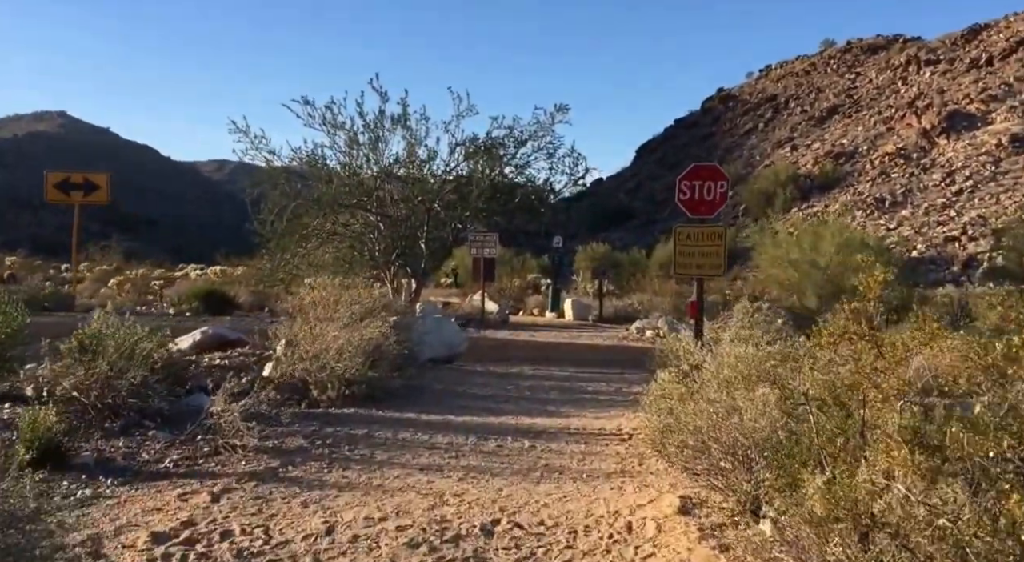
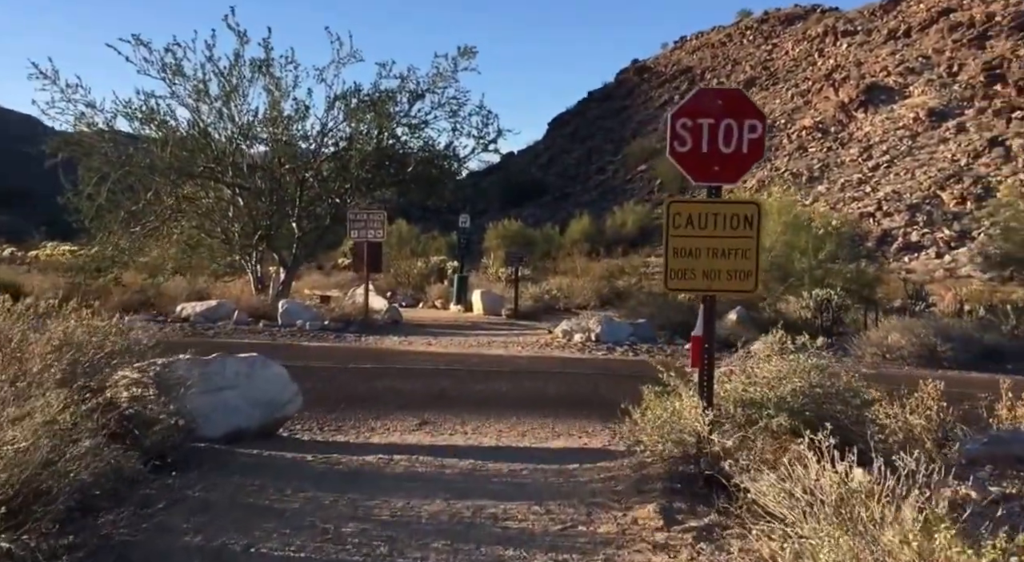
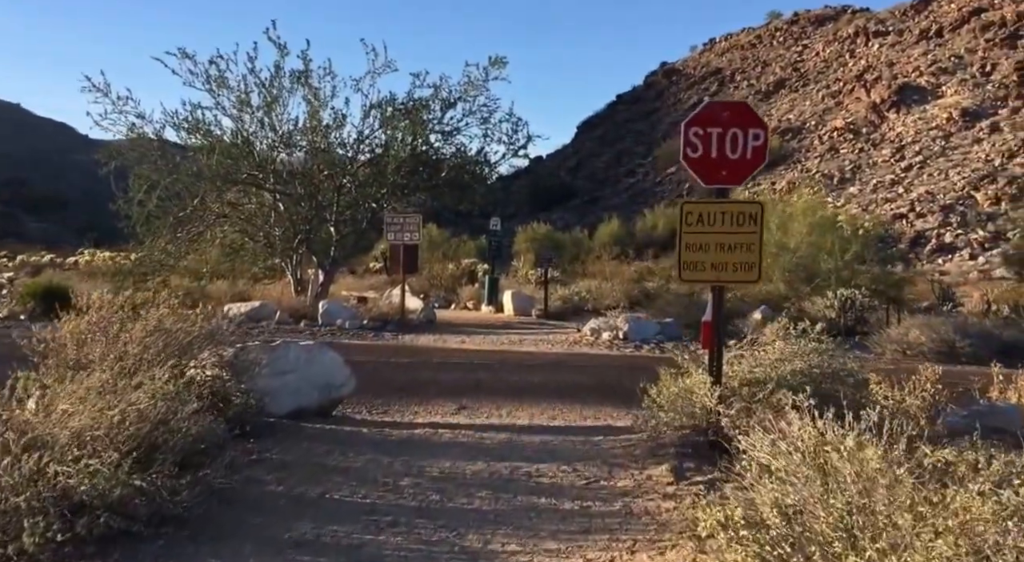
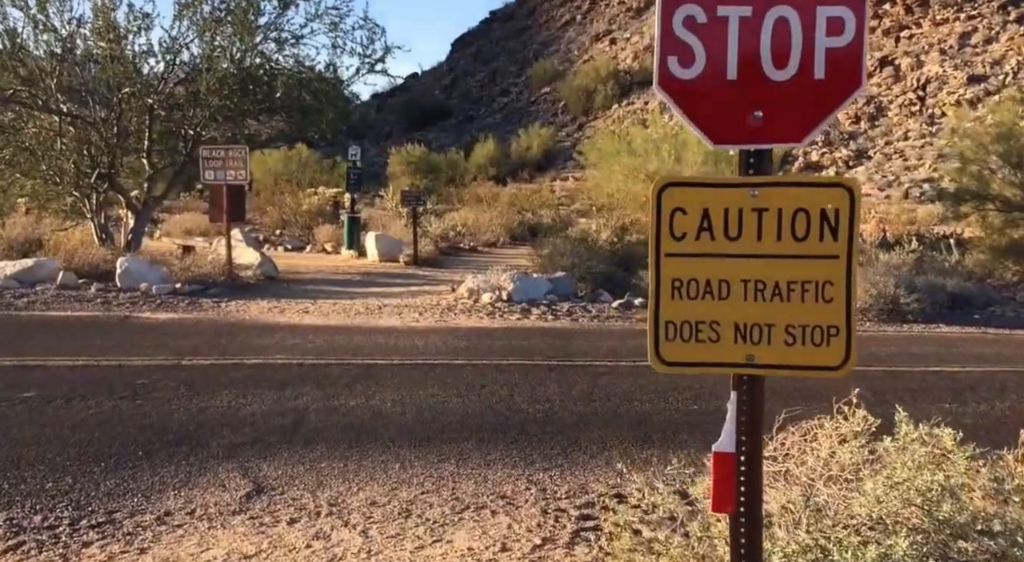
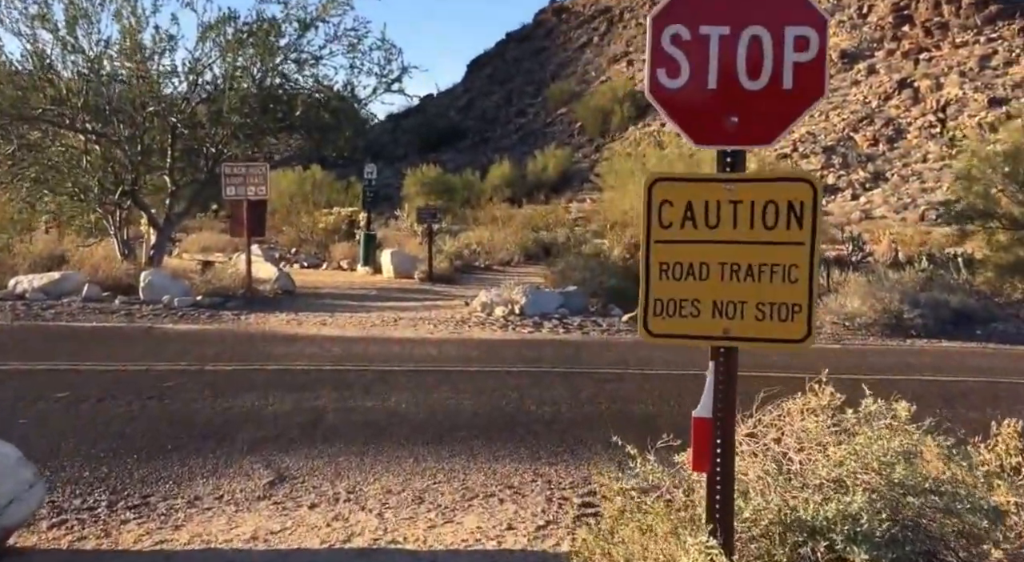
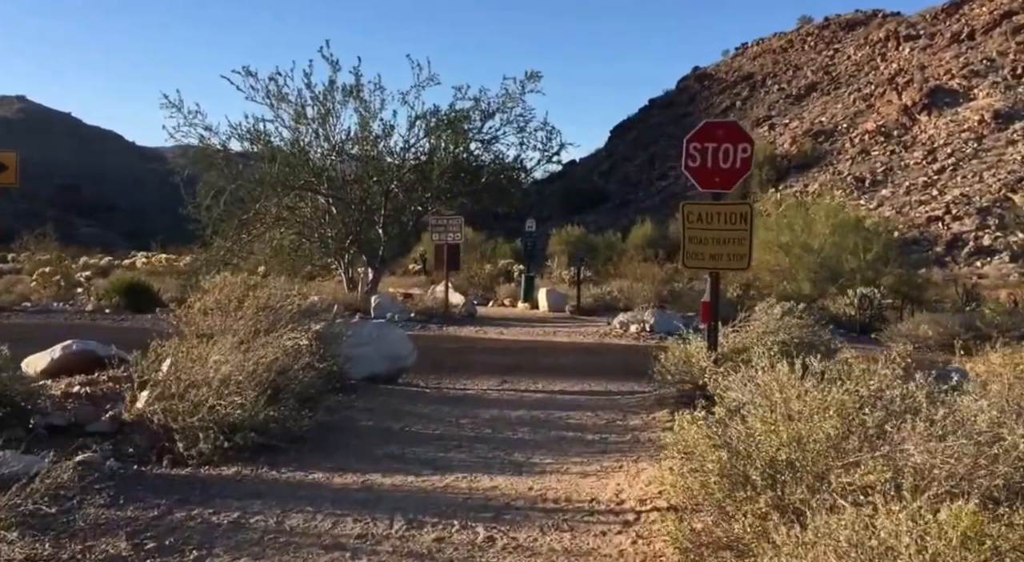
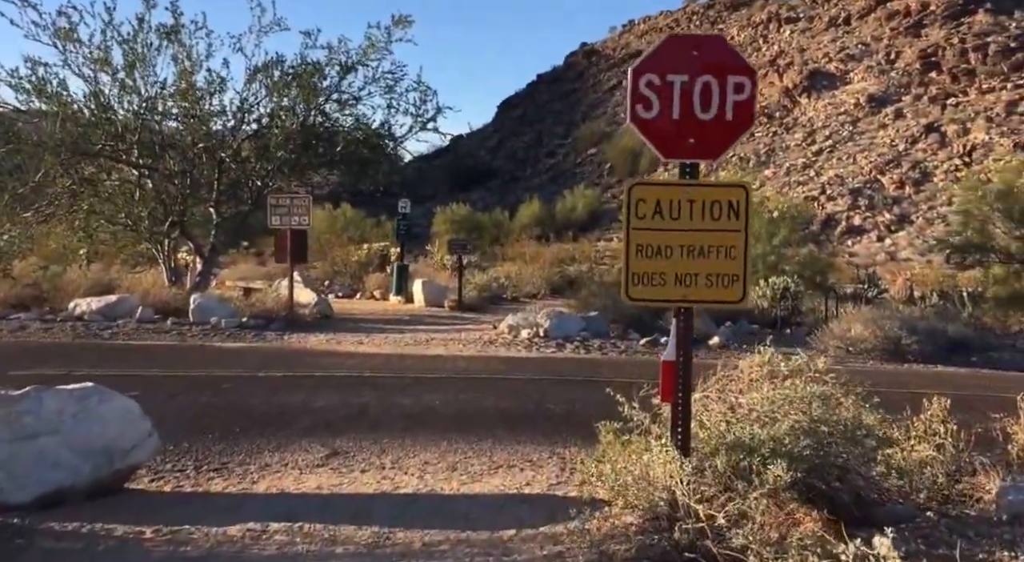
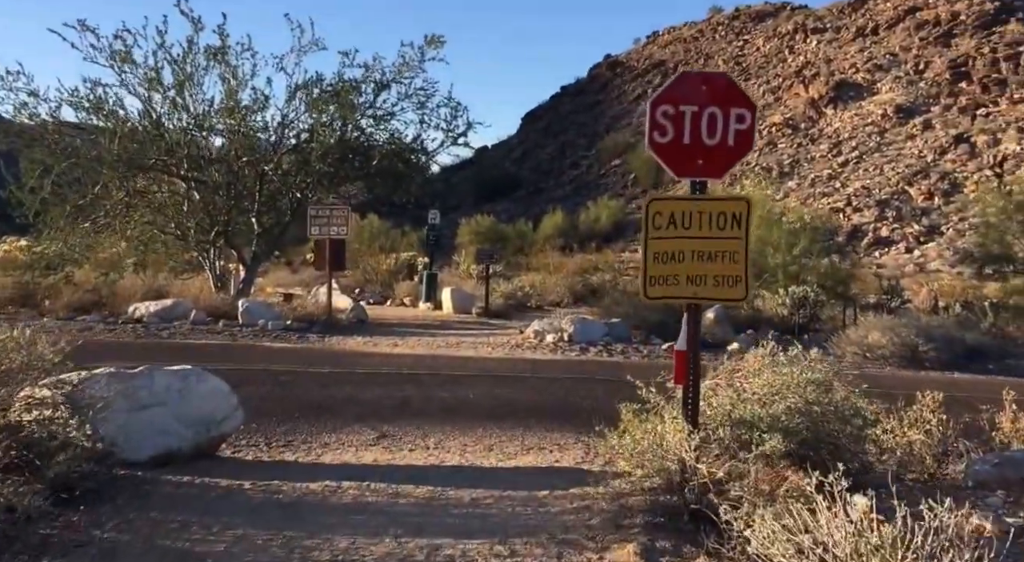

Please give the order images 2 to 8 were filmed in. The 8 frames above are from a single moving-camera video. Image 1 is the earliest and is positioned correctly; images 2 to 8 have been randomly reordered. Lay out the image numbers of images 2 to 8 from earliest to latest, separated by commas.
6, 3, 2, 8, 7, 5, 4
